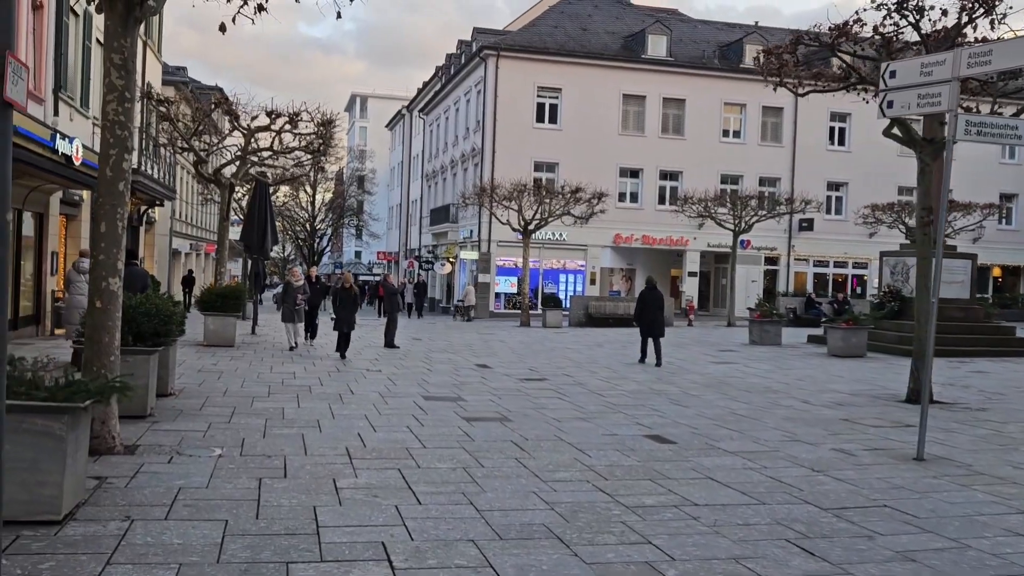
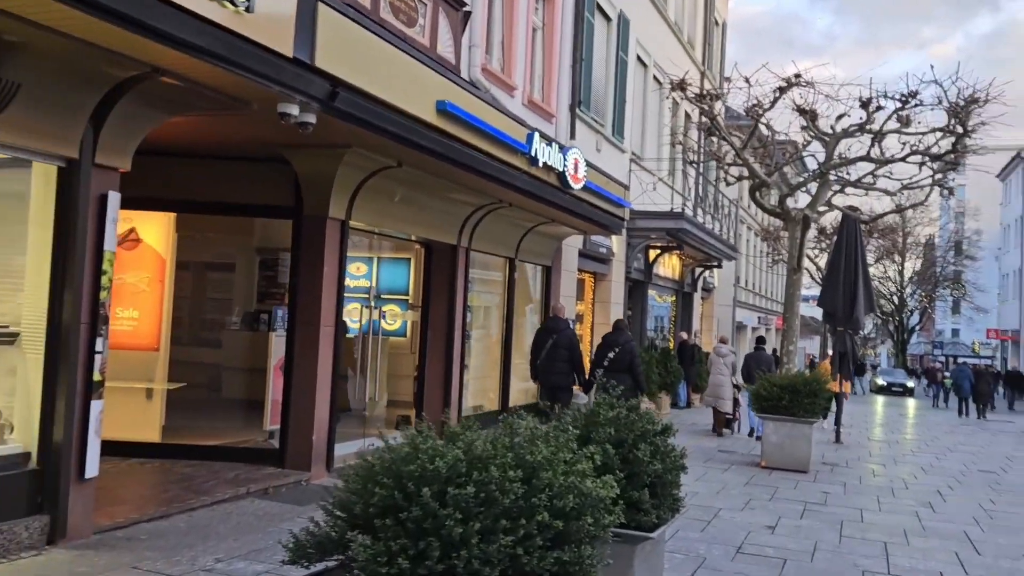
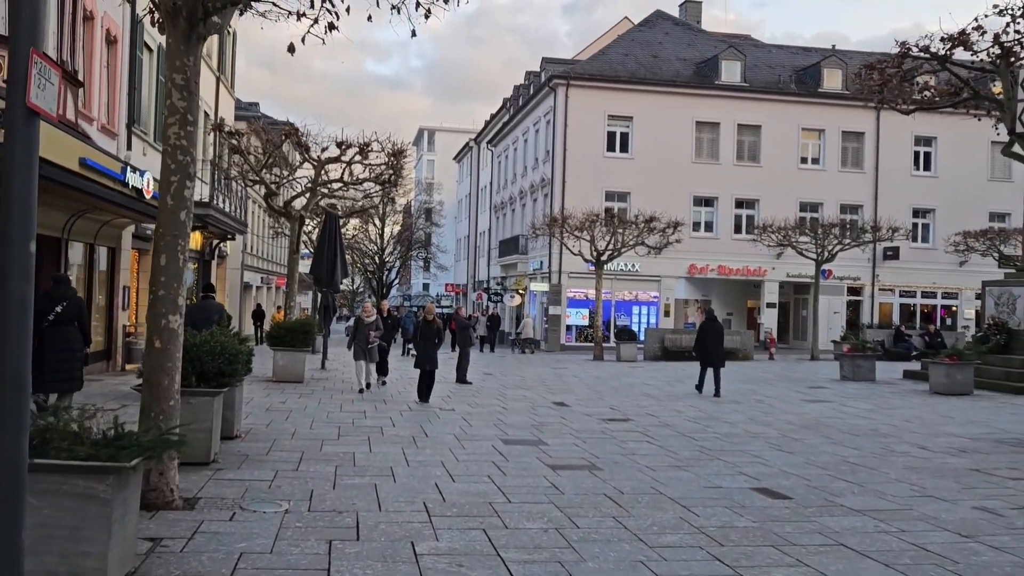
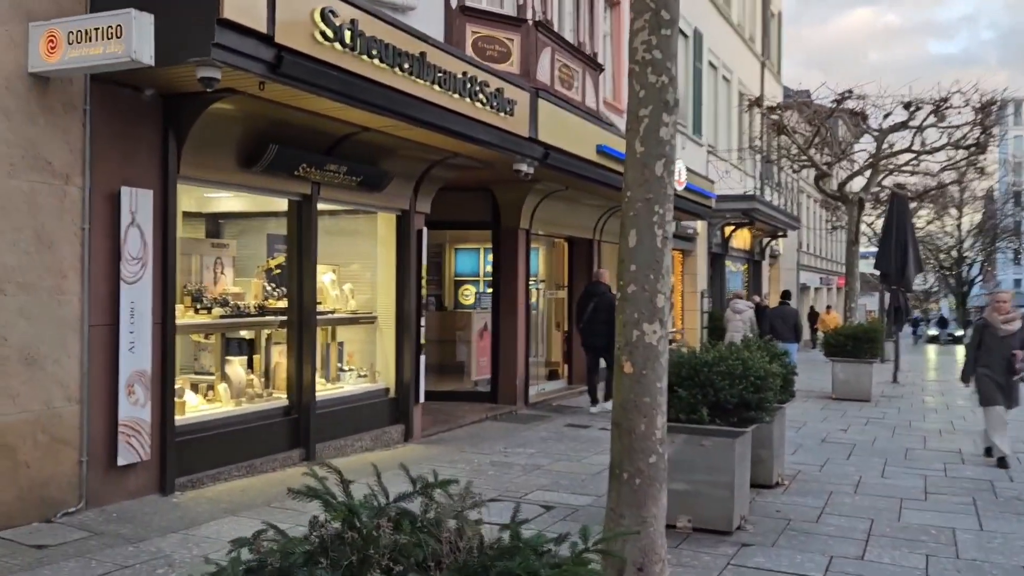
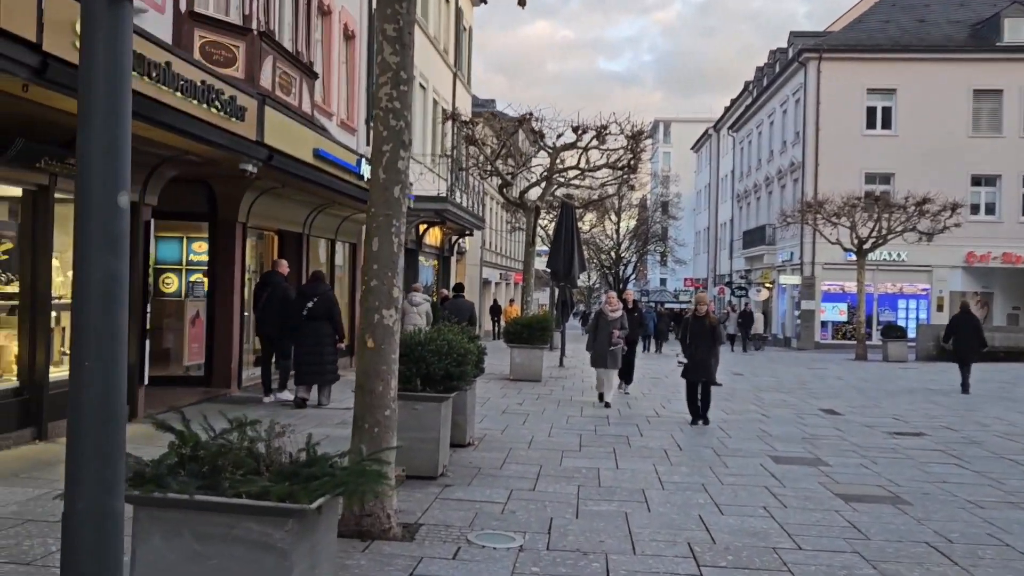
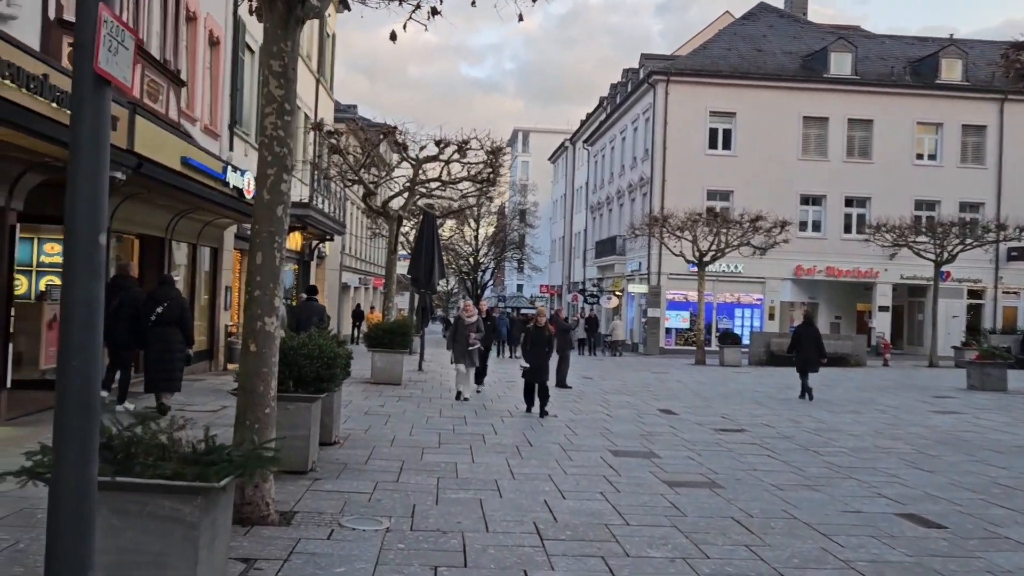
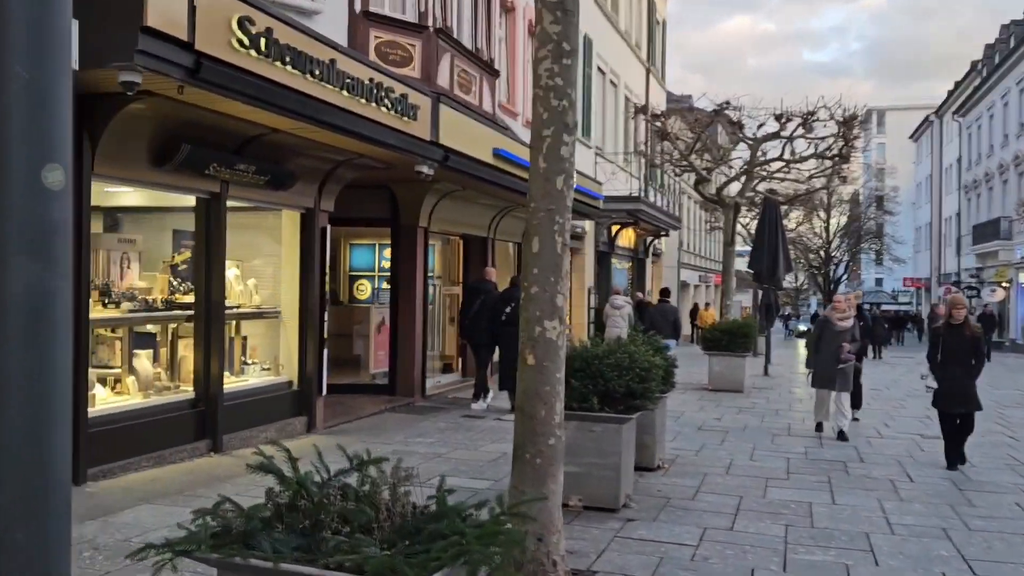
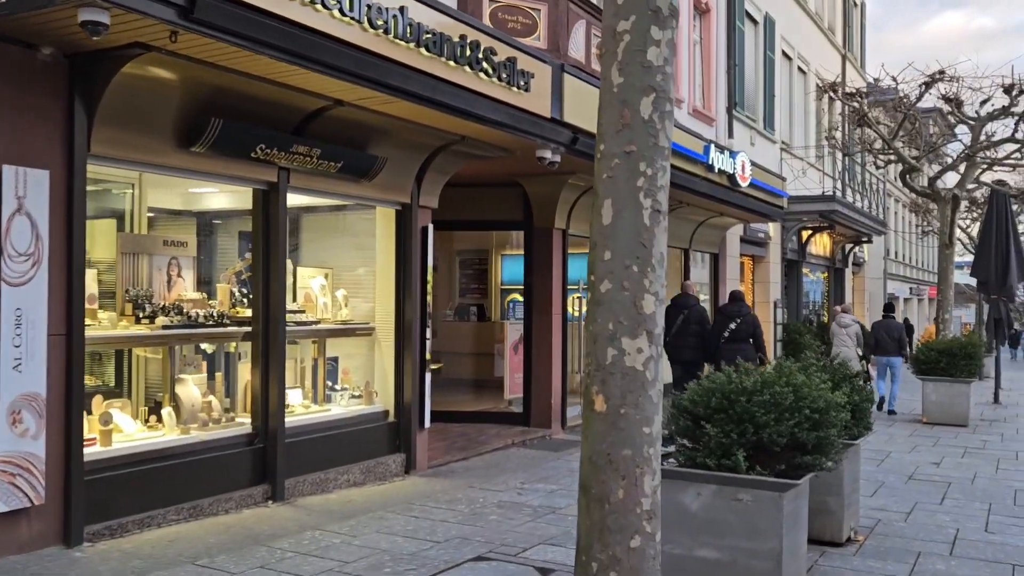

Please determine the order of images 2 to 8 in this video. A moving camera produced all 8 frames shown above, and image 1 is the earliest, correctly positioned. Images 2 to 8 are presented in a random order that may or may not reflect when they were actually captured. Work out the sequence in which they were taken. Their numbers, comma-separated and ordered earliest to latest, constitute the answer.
3, 6, 5, 7, 4, 8, 2
